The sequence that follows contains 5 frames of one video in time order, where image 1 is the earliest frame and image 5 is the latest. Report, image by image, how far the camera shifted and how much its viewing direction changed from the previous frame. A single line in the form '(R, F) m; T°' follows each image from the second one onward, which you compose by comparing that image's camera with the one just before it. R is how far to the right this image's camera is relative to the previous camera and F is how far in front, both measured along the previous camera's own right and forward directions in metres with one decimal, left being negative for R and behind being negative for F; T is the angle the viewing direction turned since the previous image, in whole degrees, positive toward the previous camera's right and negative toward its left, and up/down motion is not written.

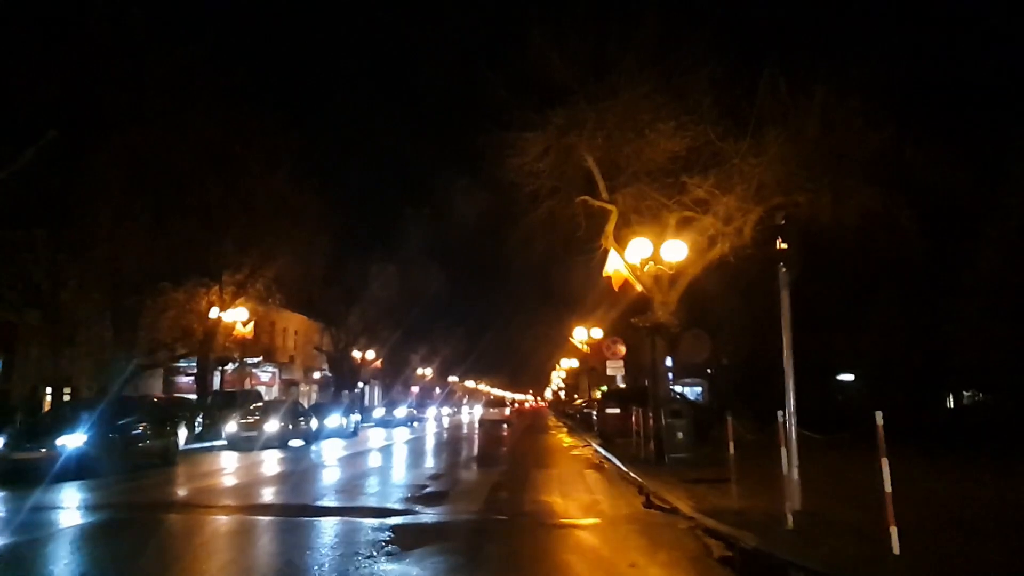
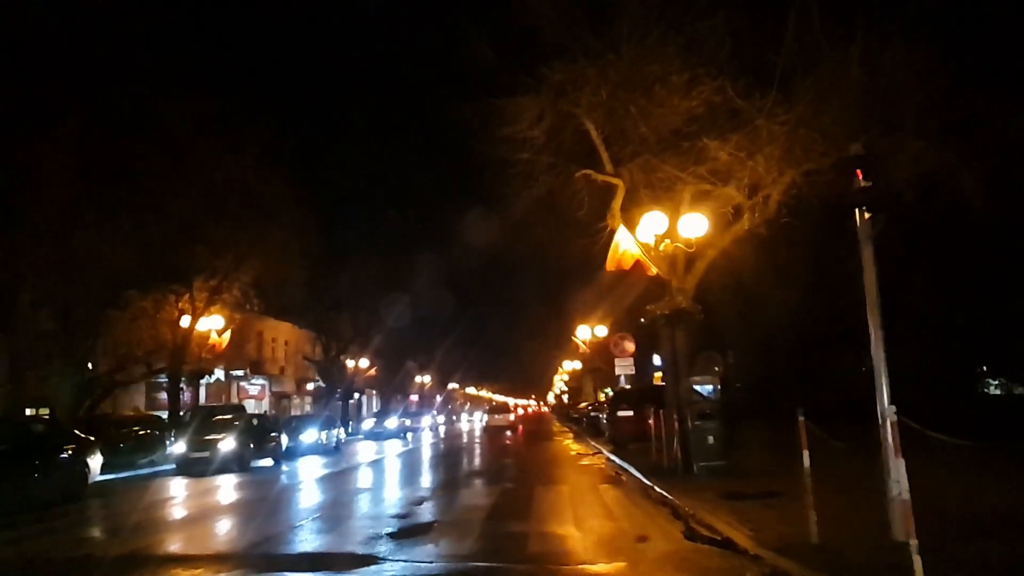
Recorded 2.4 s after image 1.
(+0.1, +3.5) m; 0°
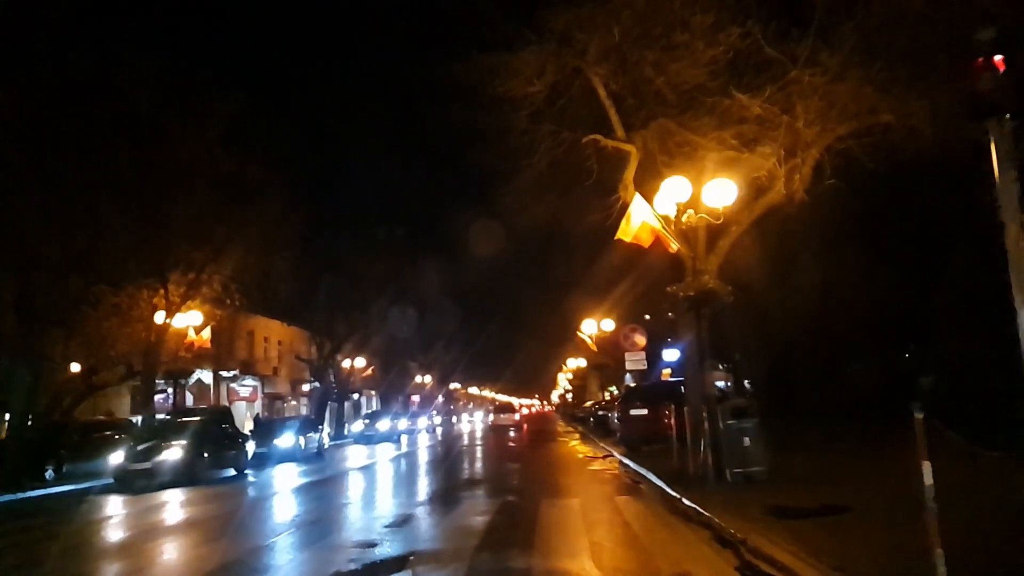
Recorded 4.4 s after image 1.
(+0.1, +3.0) m; 0°
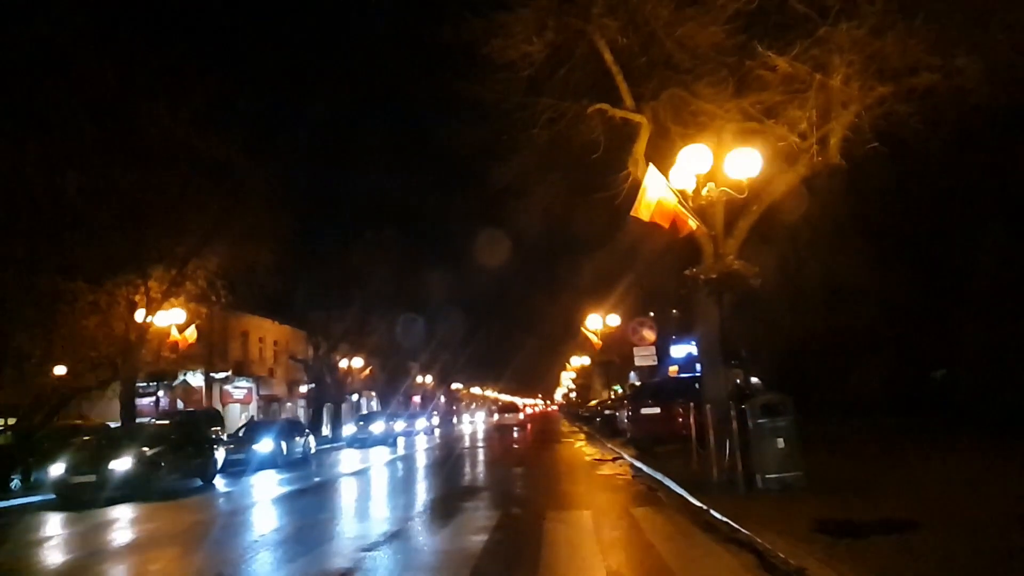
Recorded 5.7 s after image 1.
(0.0, +2.1) m; 0°
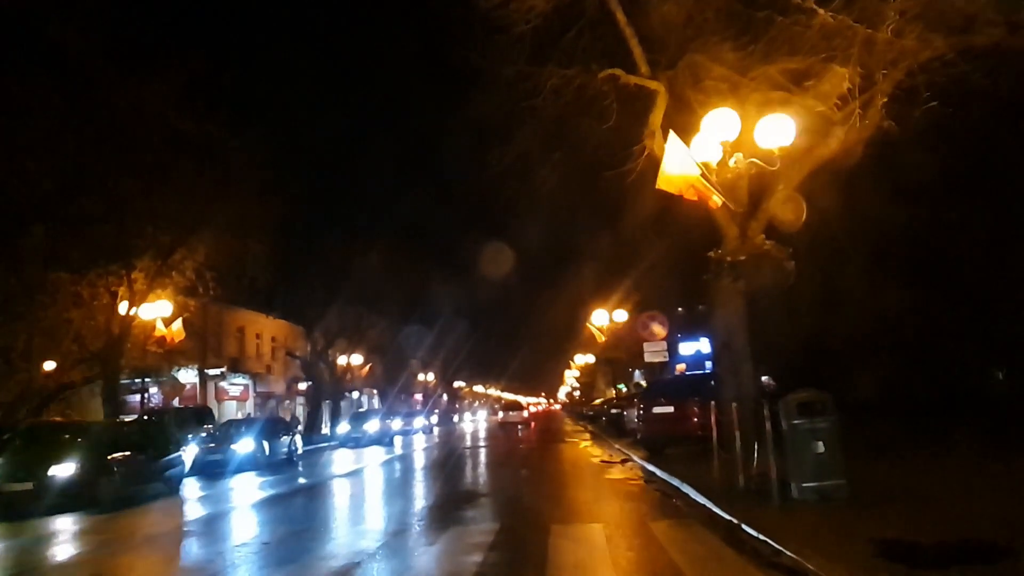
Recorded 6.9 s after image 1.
(0.0, +1.8) m; 0°
